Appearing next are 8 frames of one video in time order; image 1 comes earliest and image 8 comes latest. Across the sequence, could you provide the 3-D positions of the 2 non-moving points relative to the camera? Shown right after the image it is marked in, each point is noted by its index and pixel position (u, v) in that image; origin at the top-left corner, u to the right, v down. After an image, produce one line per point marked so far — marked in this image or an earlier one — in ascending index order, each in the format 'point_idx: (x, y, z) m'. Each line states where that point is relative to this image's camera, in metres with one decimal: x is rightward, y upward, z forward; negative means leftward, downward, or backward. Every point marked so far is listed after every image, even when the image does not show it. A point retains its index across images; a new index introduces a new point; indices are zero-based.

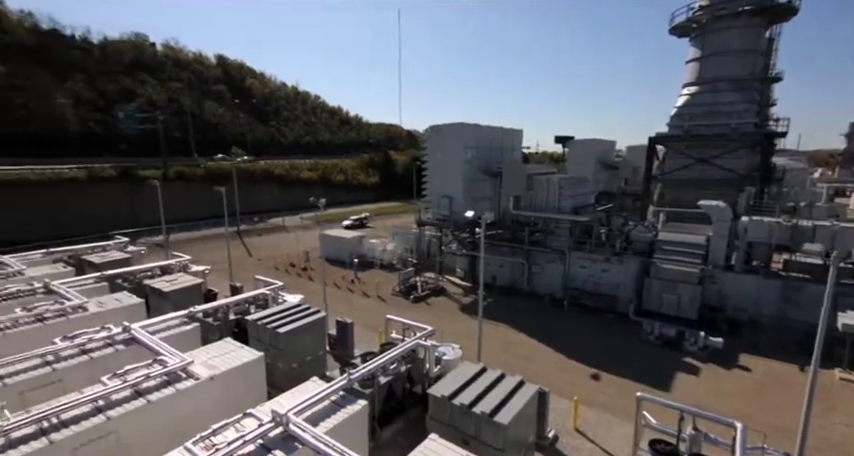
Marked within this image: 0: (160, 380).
0: (-5.5, -3.2, +8.7) m
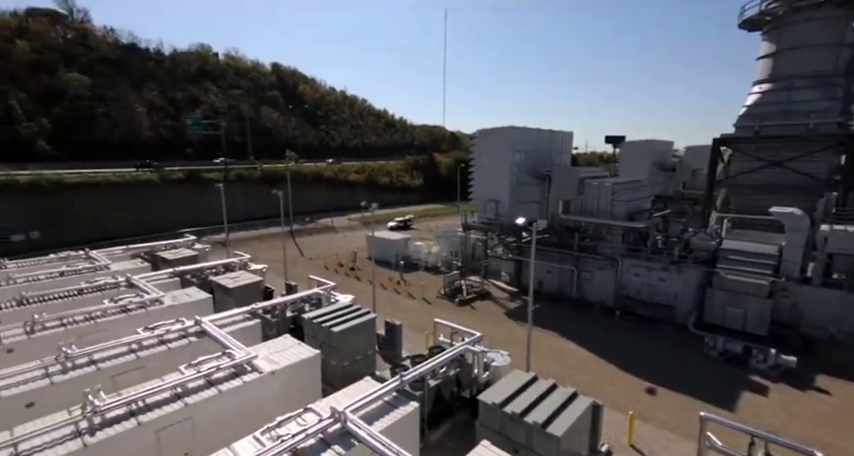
0: (-4.4, -3.2, +9.4) m
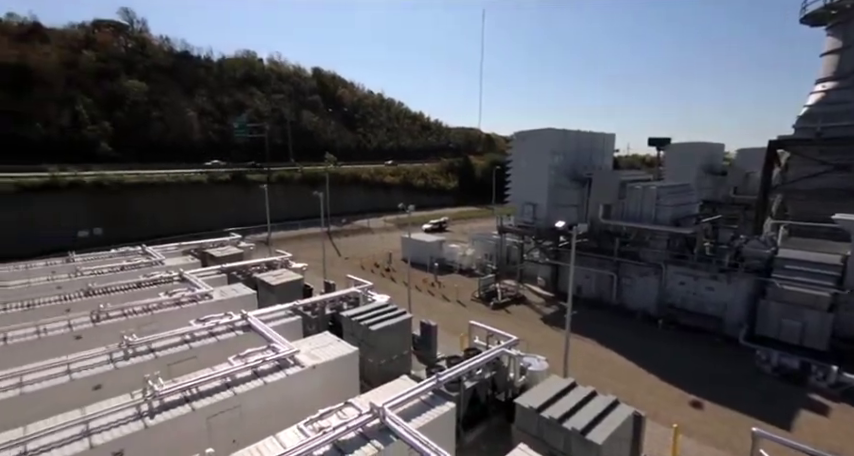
0: (-3.6, -3.2, +9.8) m
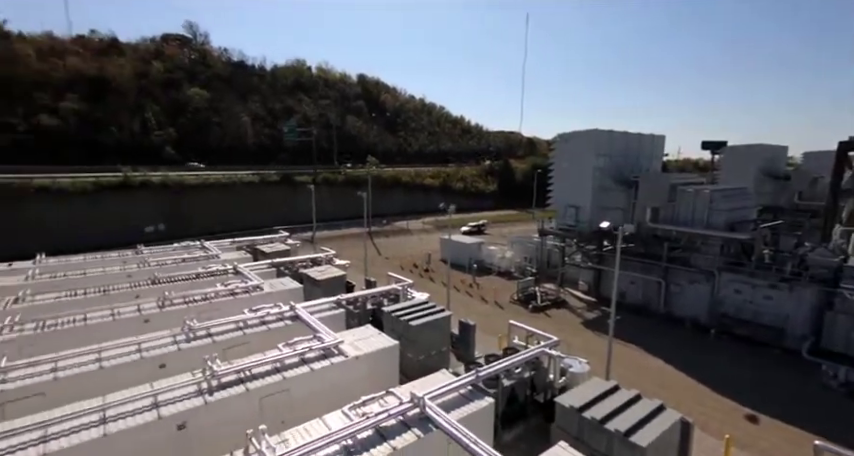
0: (-2.6, -3.0, +10.2) m
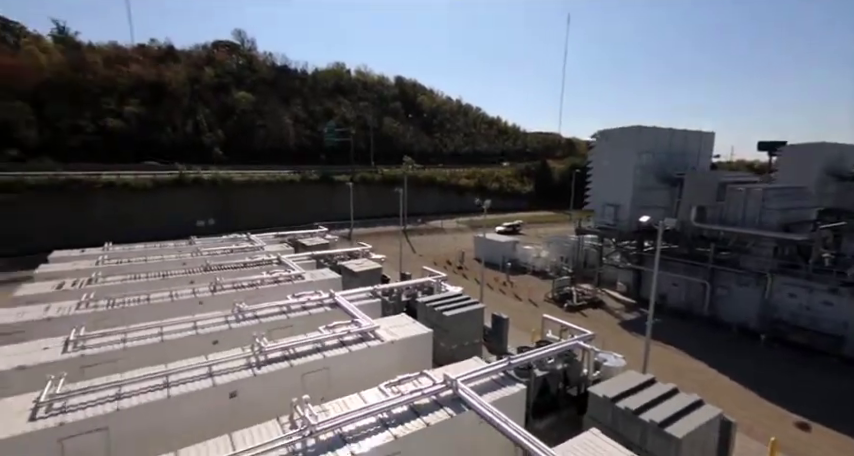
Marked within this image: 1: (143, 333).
0: (-1.8, -2.8, +10.8) m
1: (-7.1, -2.7, +10.5) m
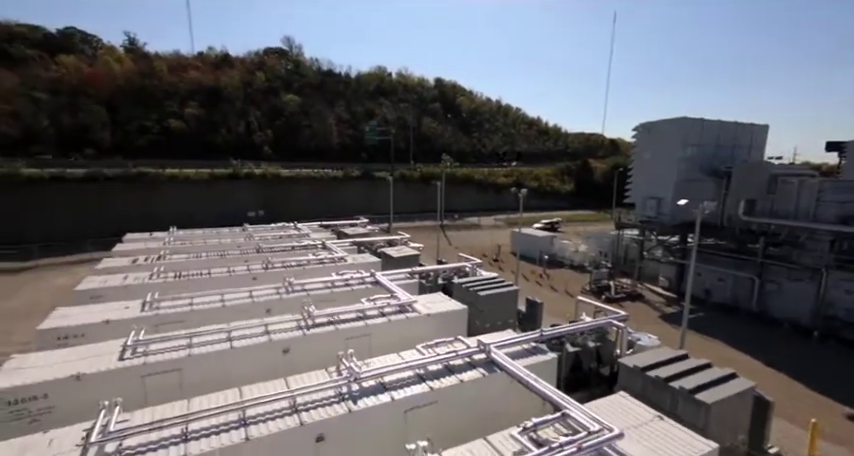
0: (-0.8, -2.2, +11.5) m
1: (-6.1, -2.0, +11.6) m
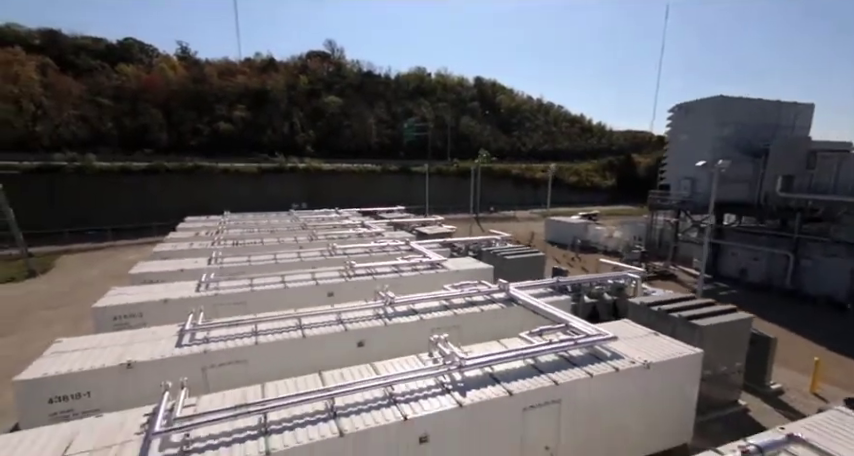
0: (0.0, -1.1, +12.8) m
1: (-5.2, -1.0, +13.4) m
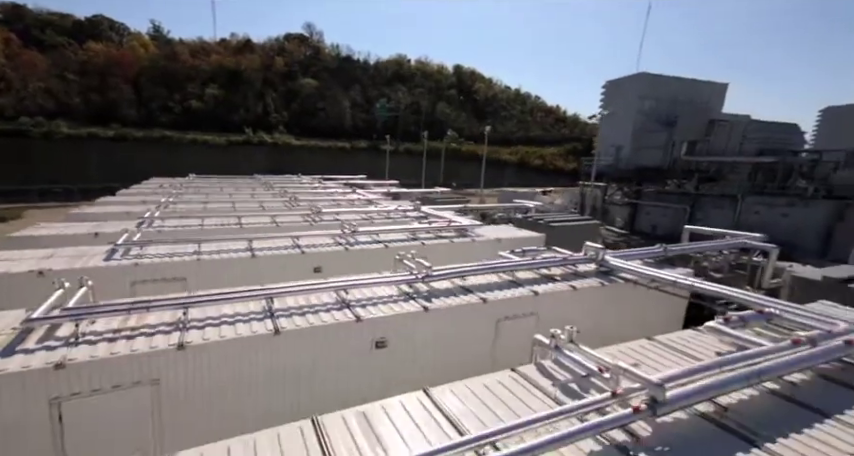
0: (-2.2, +0.9, +14.7) m
1: (-7.5, +1.1, +15.0) m
